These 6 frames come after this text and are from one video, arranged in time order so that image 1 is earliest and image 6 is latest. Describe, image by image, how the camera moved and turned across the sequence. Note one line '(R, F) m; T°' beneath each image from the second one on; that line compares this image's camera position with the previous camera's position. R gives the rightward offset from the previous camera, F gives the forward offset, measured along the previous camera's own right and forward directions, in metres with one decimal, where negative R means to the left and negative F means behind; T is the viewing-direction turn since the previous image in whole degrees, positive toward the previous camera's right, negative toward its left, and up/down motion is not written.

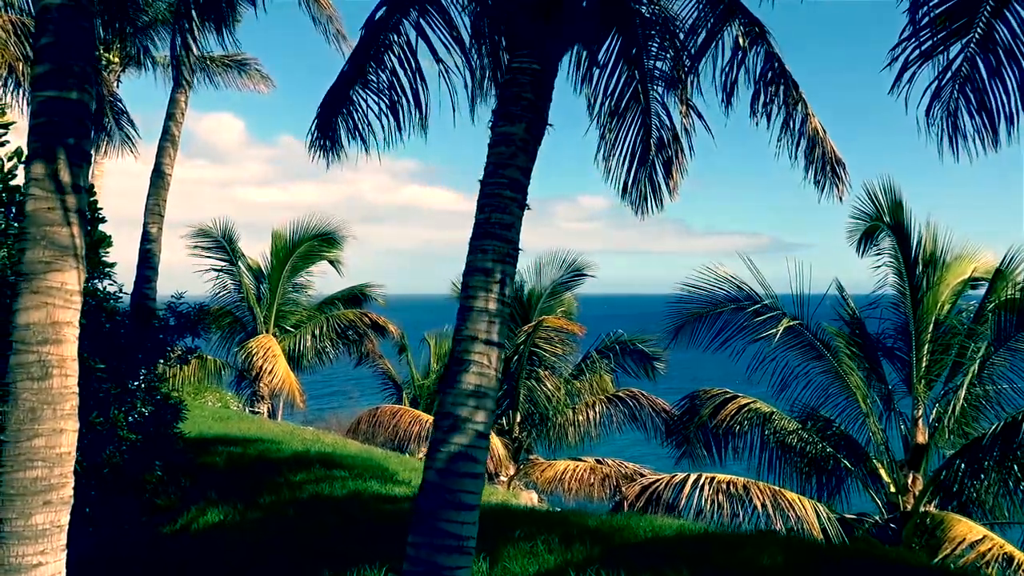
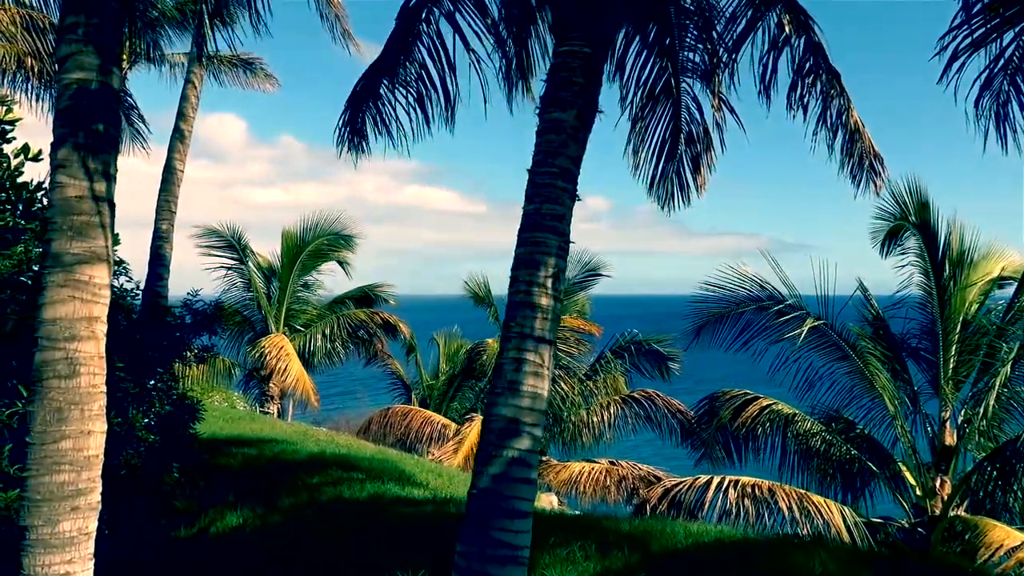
(-0.2, +0.2) m; 0°
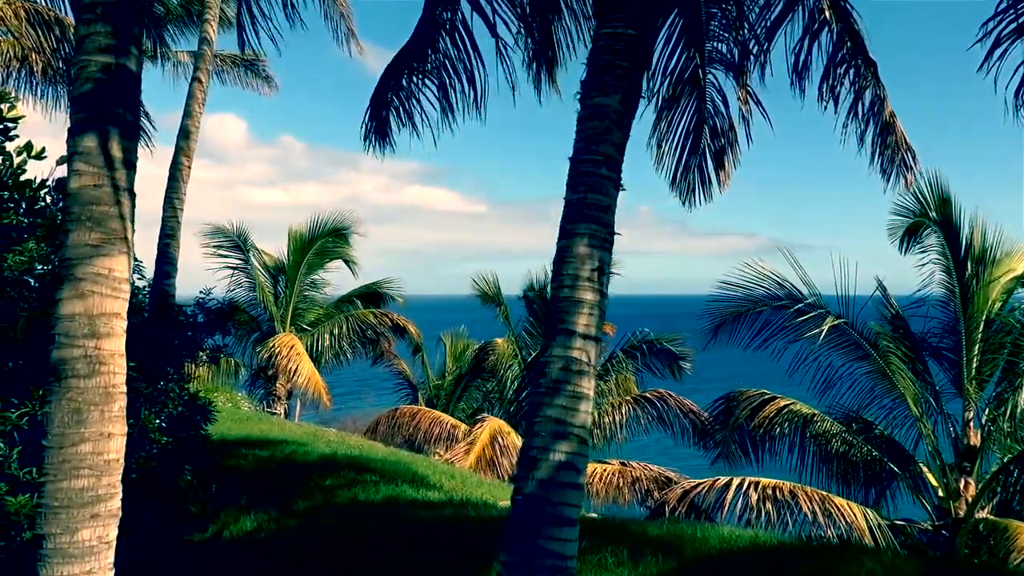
(-0.2, +0.2) m; 0°
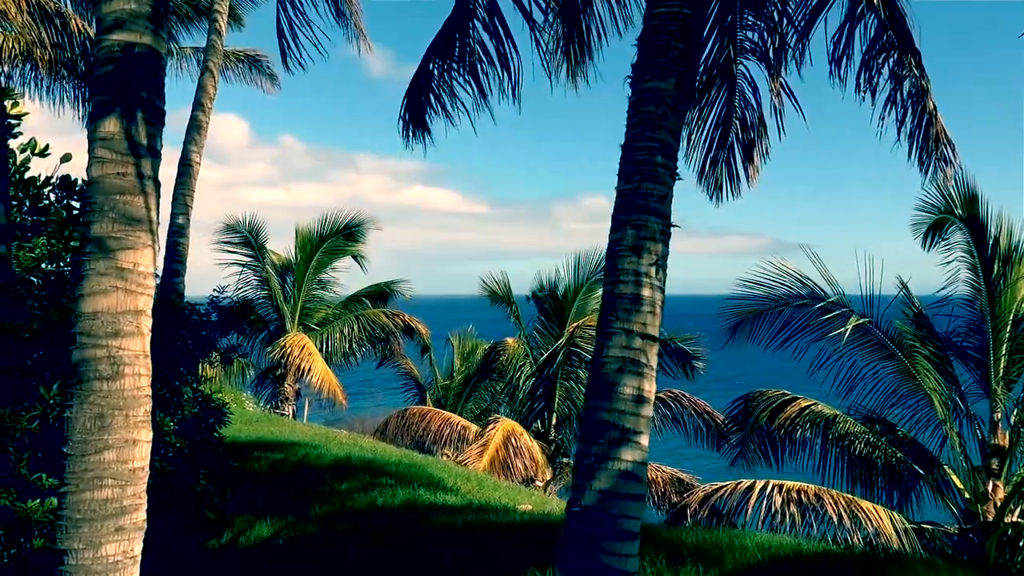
(-0.2, +0.2) m; 0°
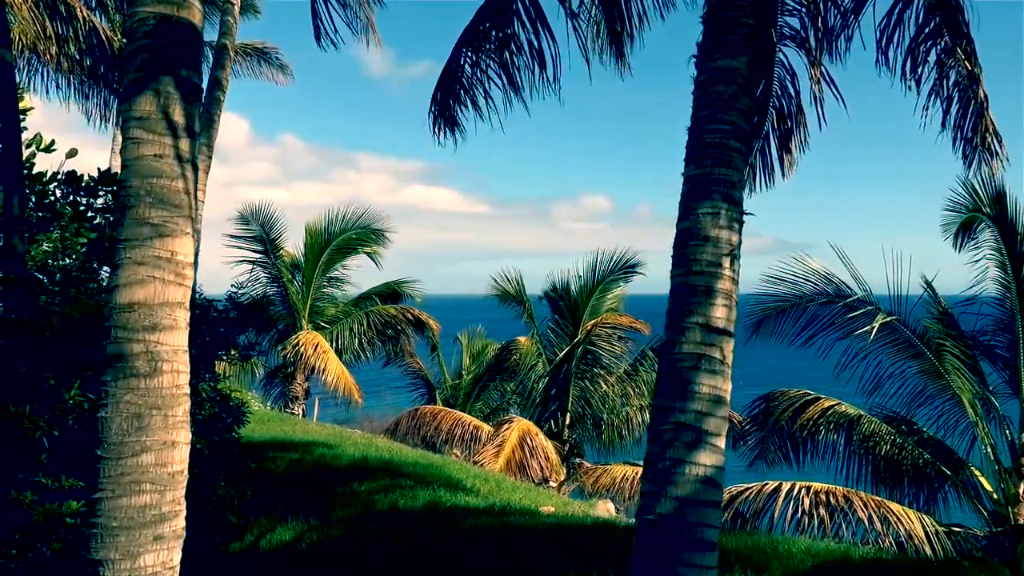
(-0.2, +0.2) m; 0°
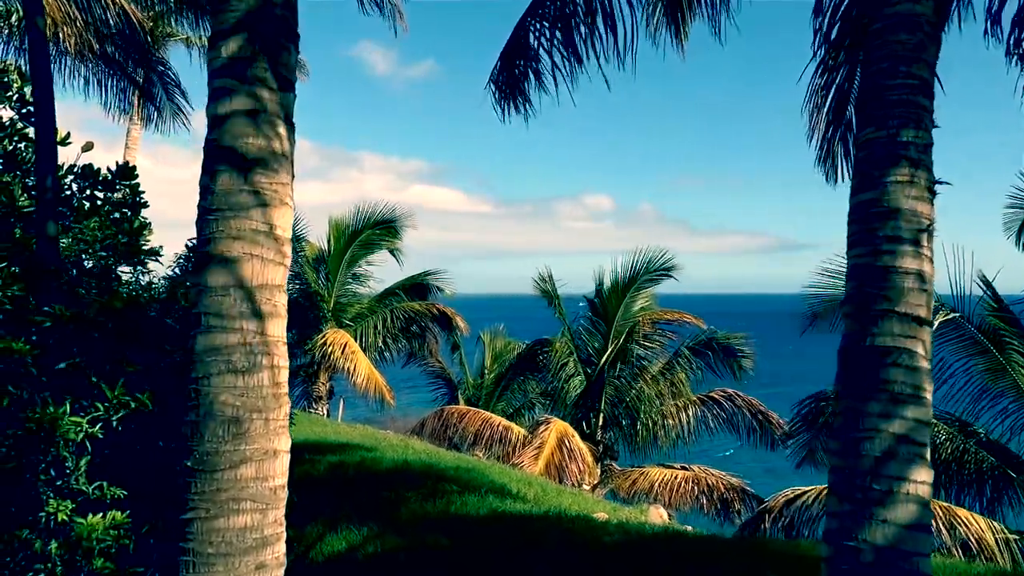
(-0.5, +0.4) m; 0°
